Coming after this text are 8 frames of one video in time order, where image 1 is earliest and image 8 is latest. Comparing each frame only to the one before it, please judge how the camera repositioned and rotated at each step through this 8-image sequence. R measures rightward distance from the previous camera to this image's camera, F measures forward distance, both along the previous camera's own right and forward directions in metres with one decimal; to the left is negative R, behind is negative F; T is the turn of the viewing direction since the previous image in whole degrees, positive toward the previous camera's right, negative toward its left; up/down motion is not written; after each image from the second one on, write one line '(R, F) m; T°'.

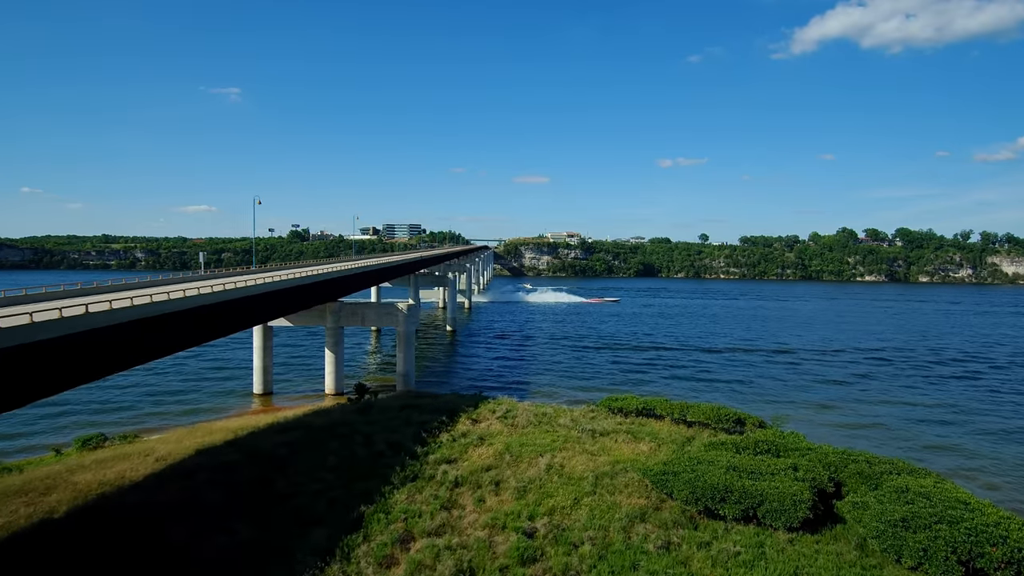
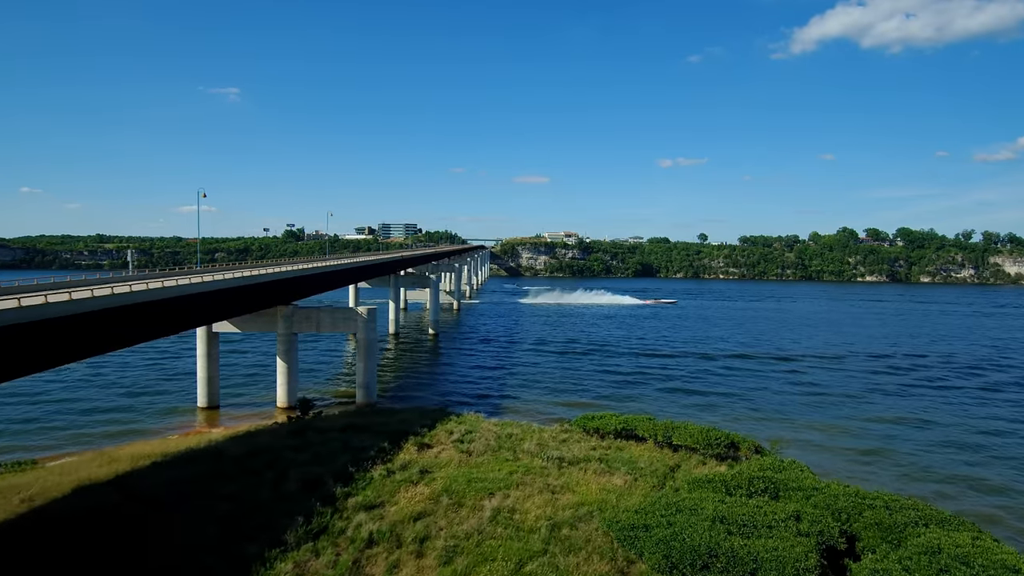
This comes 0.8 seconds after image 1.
(+1.6, +3.2) m; 0°
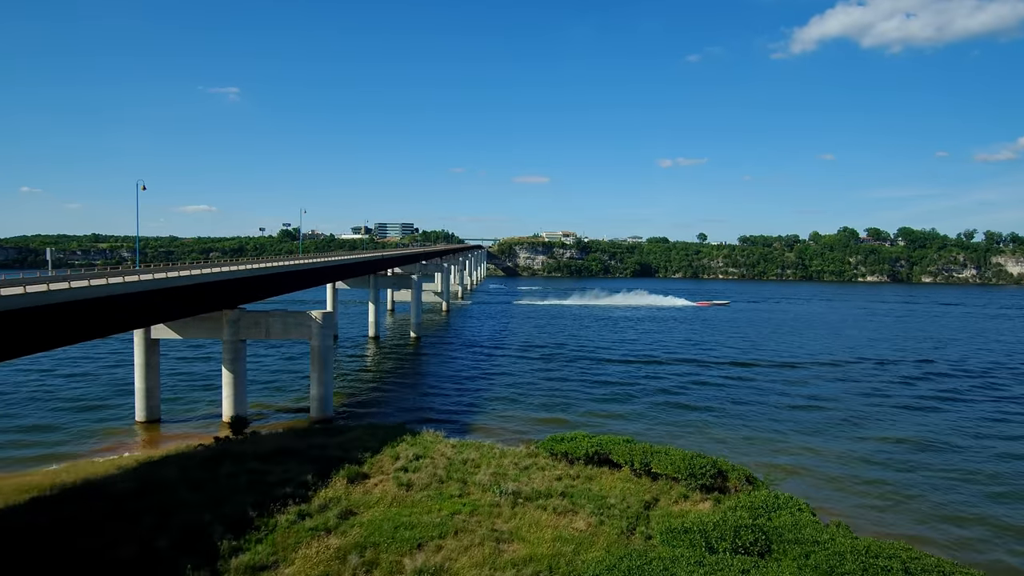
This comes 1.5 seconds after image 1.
(+1.5, +2.9) m; 0°
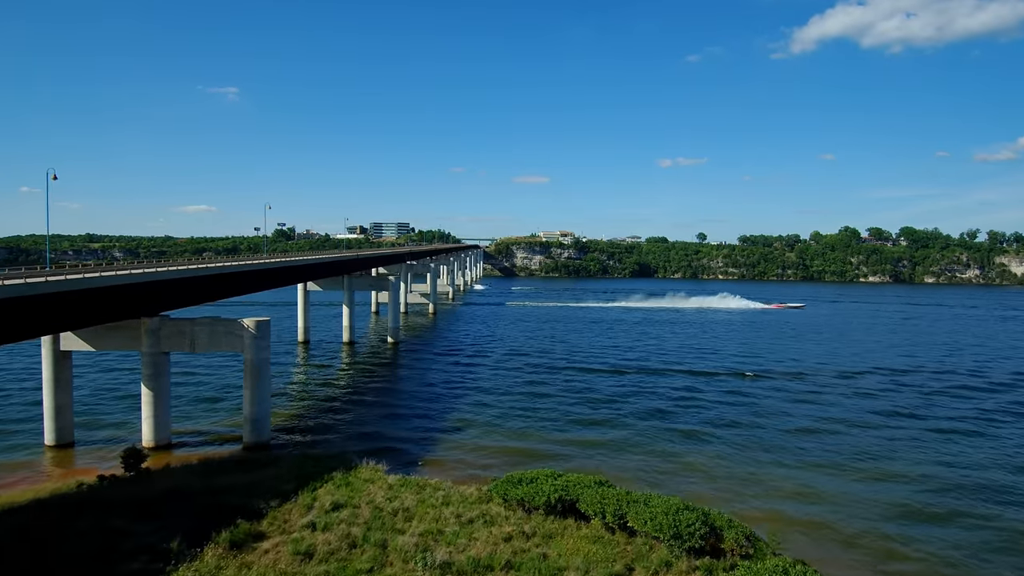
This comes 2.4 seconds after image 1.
(+1.6, +3.8) m; 0°
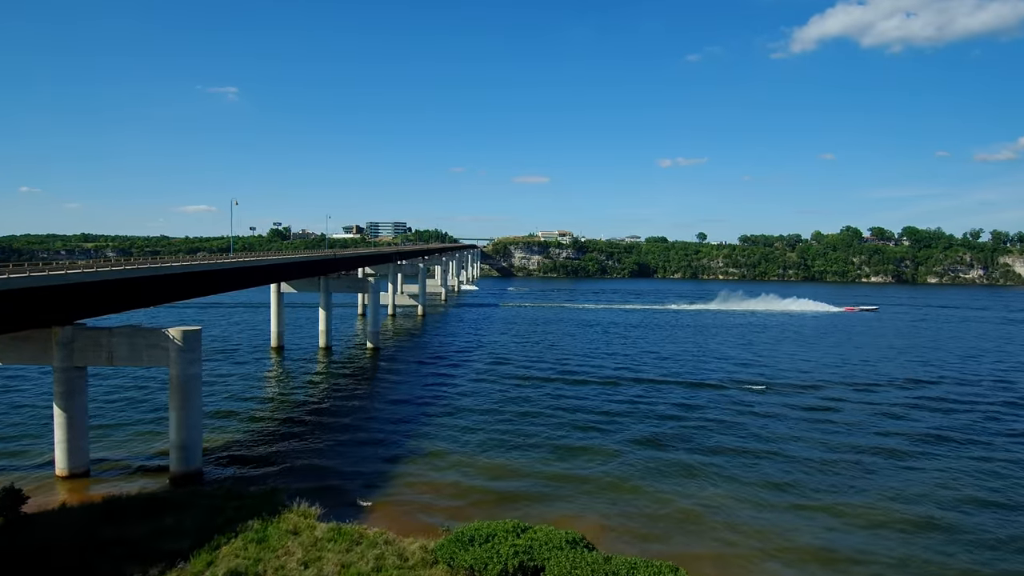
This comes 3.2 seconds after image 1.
(+1.1, +3.4) m; 0°
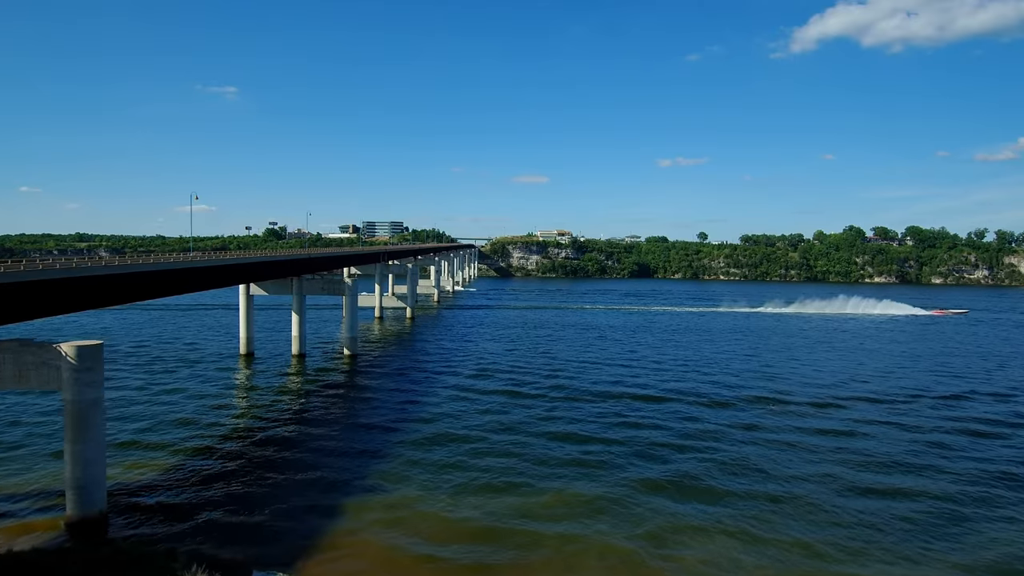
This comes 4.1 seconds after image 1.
(+0.9, +3.8) m; 0°
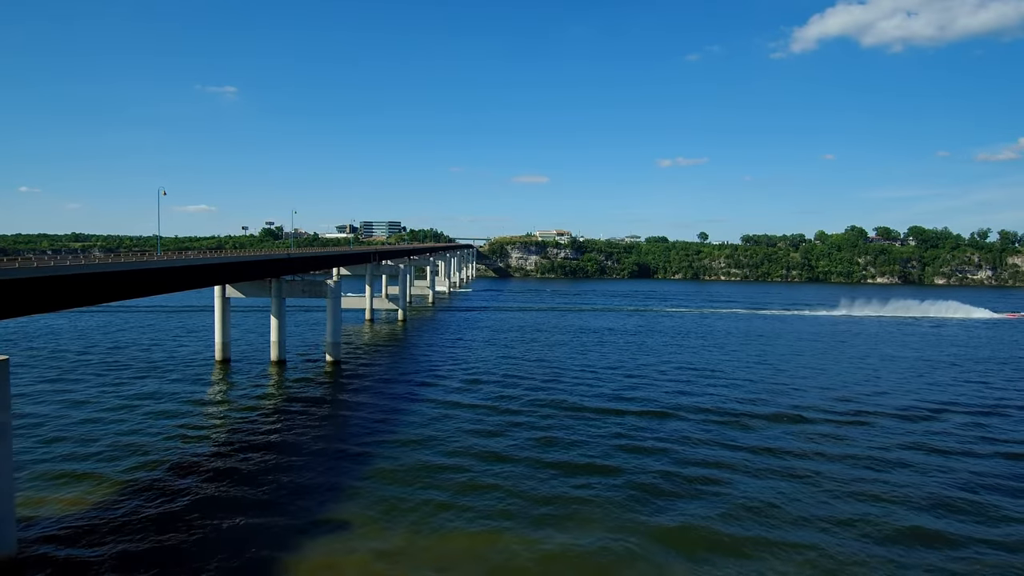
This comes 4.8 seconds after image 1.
(+0.5, +2.7) m; 0°
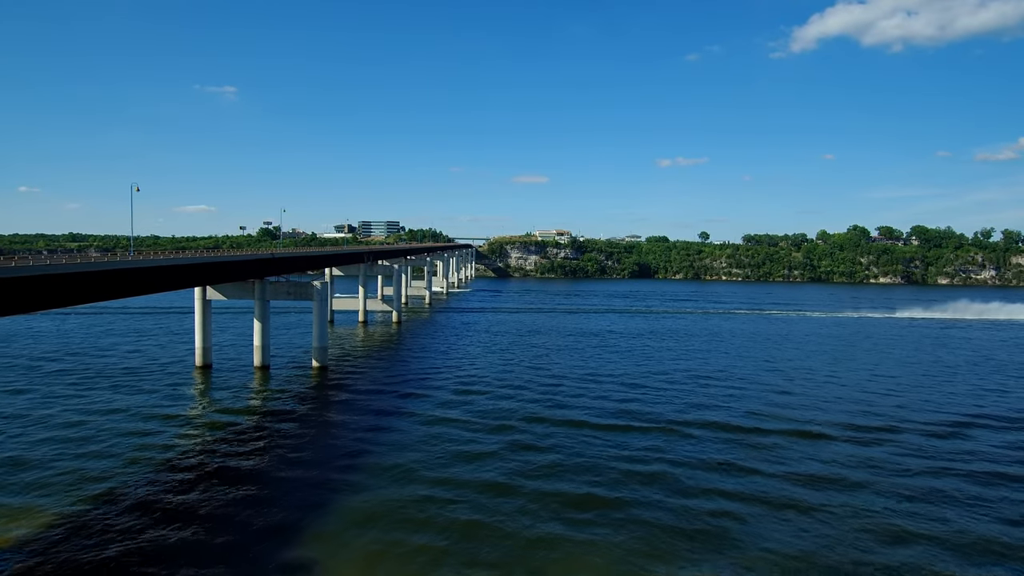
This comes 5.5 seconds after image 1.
(+0.2, +2.3) m; 0°
